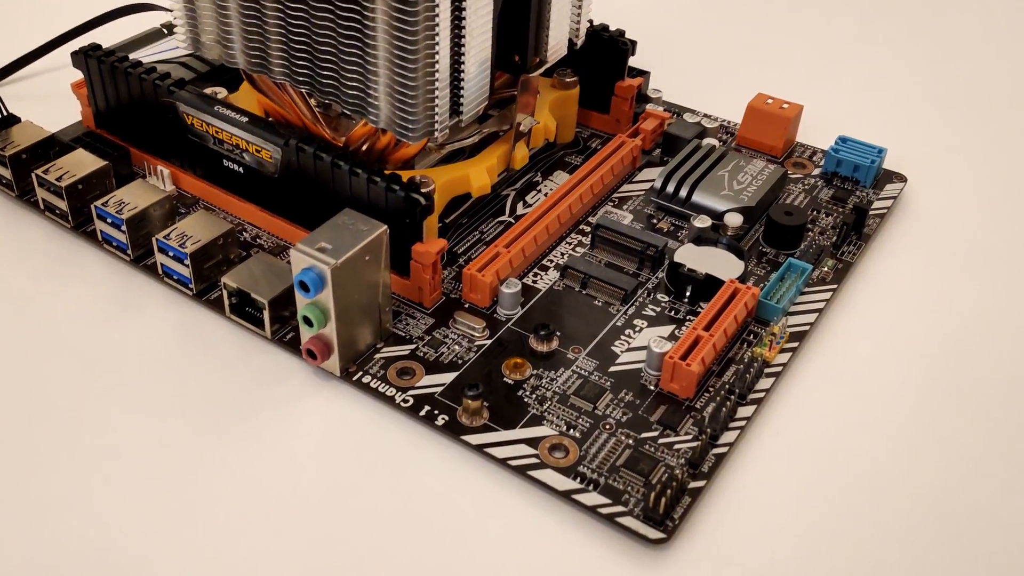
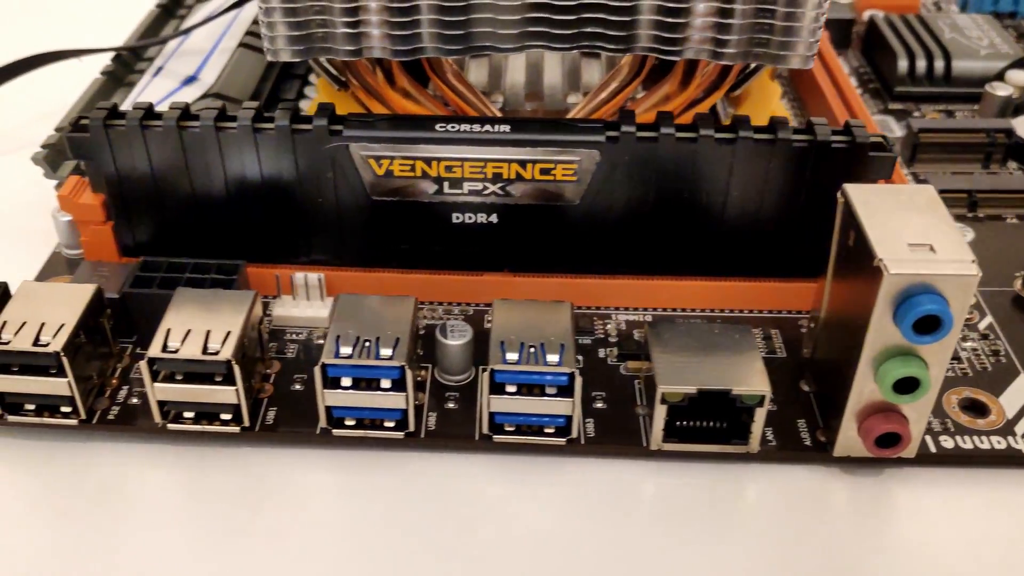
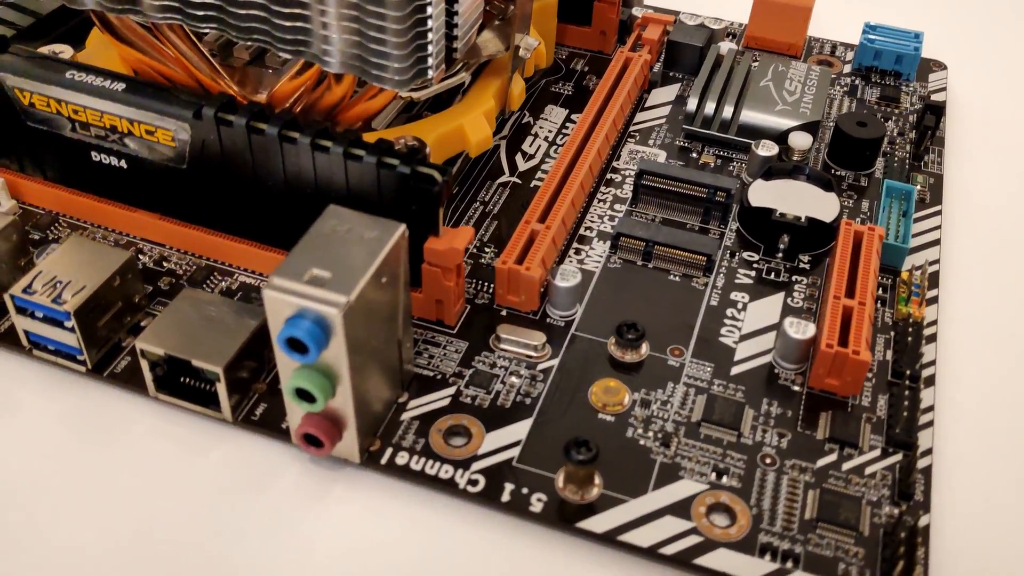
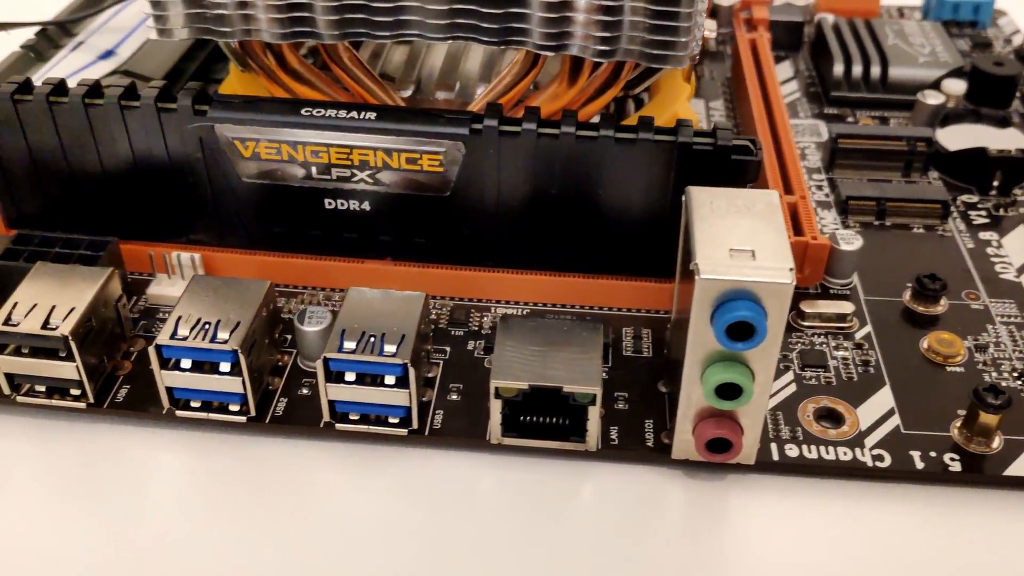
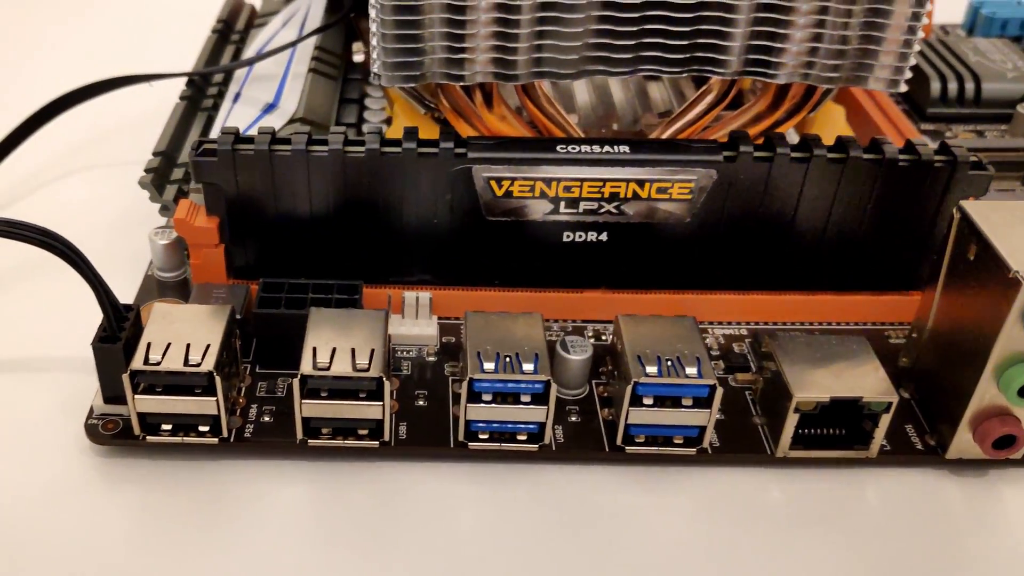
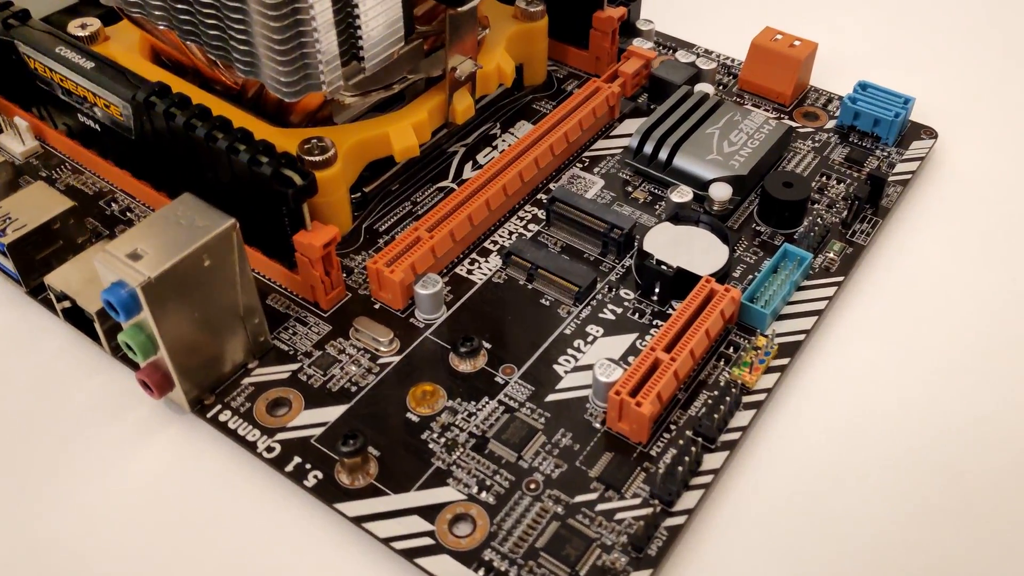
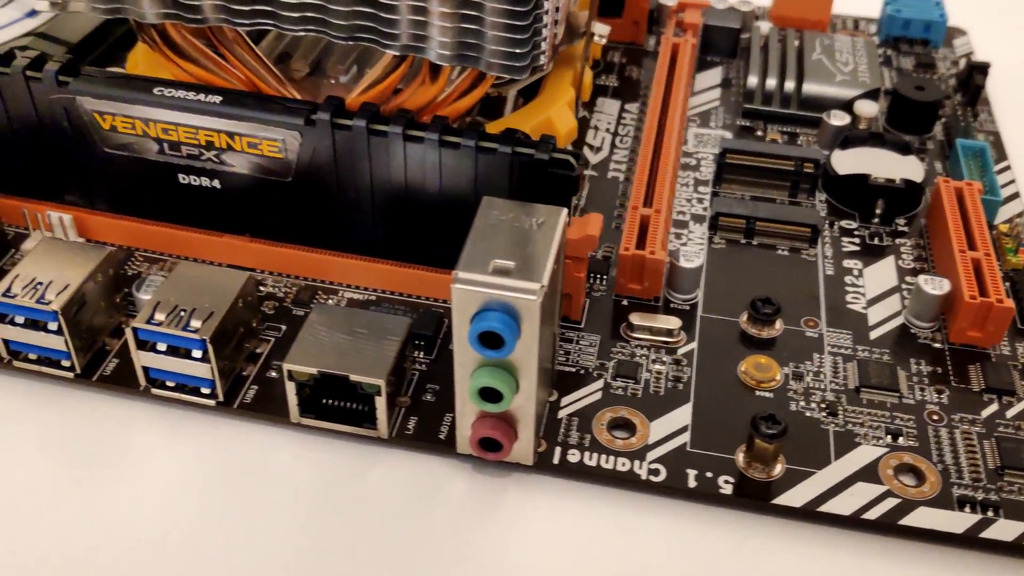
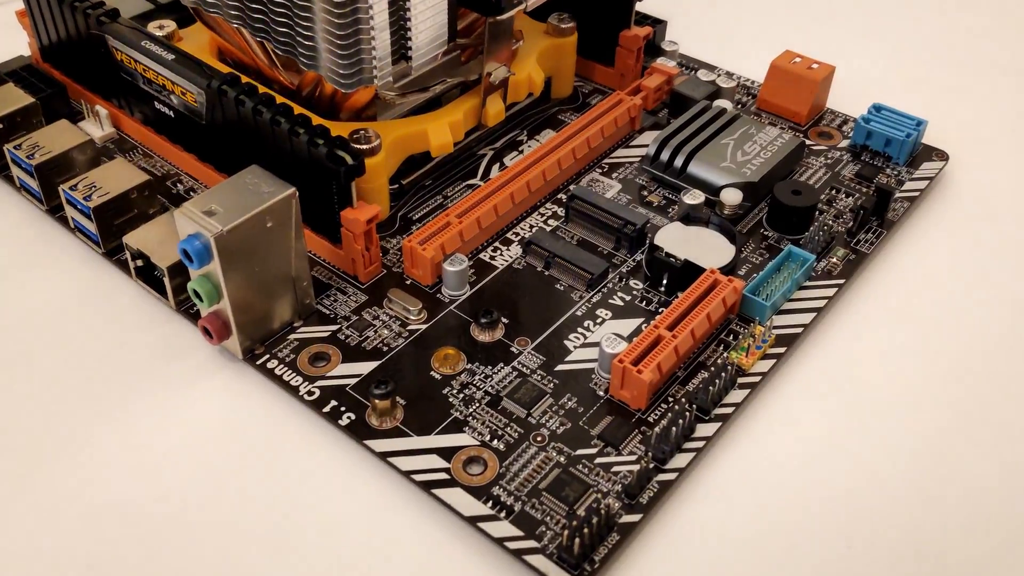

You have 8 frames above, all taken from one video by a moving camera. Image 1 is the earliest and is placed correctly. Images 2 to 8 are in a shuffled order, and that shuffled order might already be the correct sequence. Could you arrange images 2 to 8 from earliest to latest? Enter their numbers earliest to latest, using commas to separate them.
8, 6, 3, 7, 4, 2, 5
